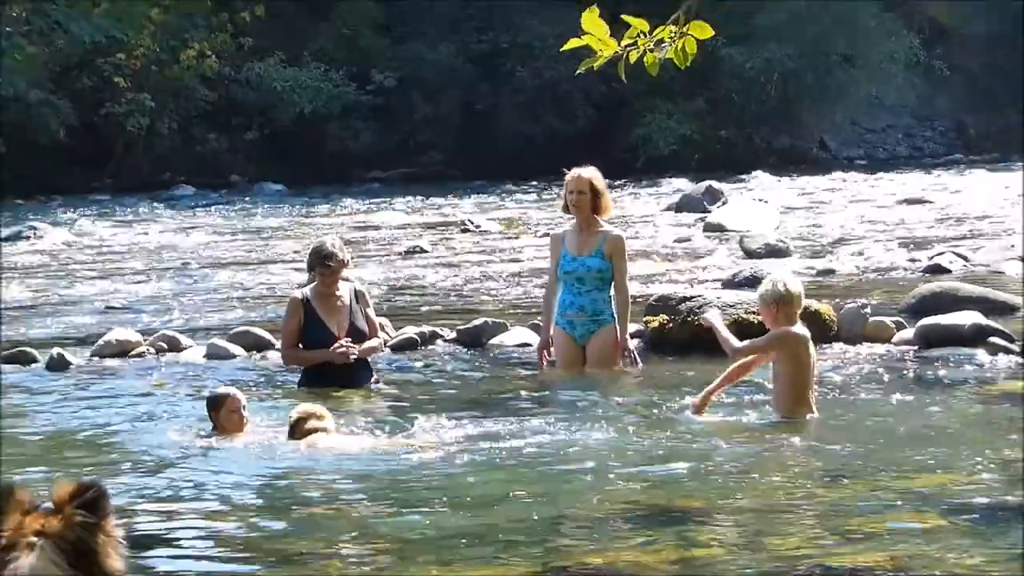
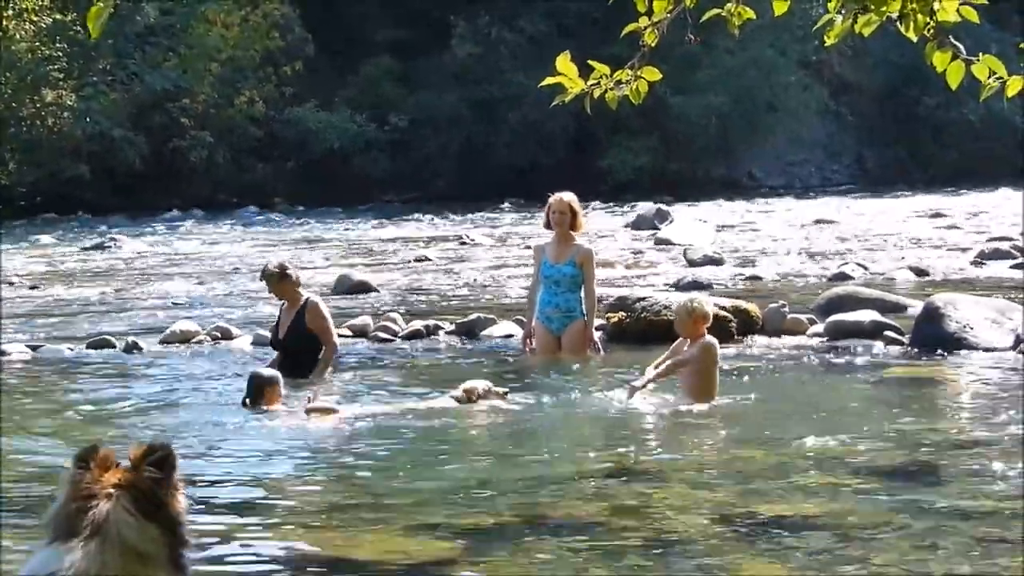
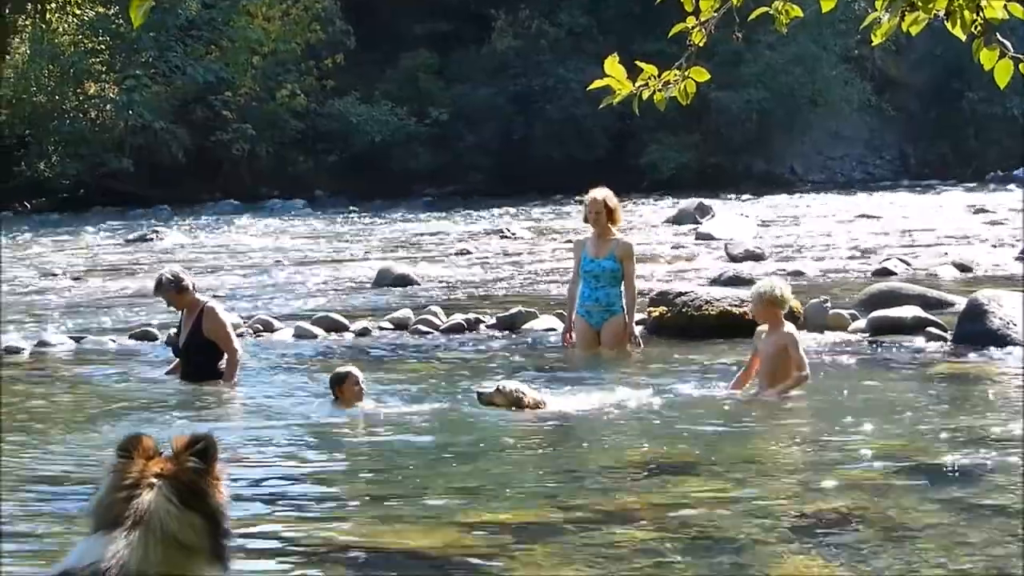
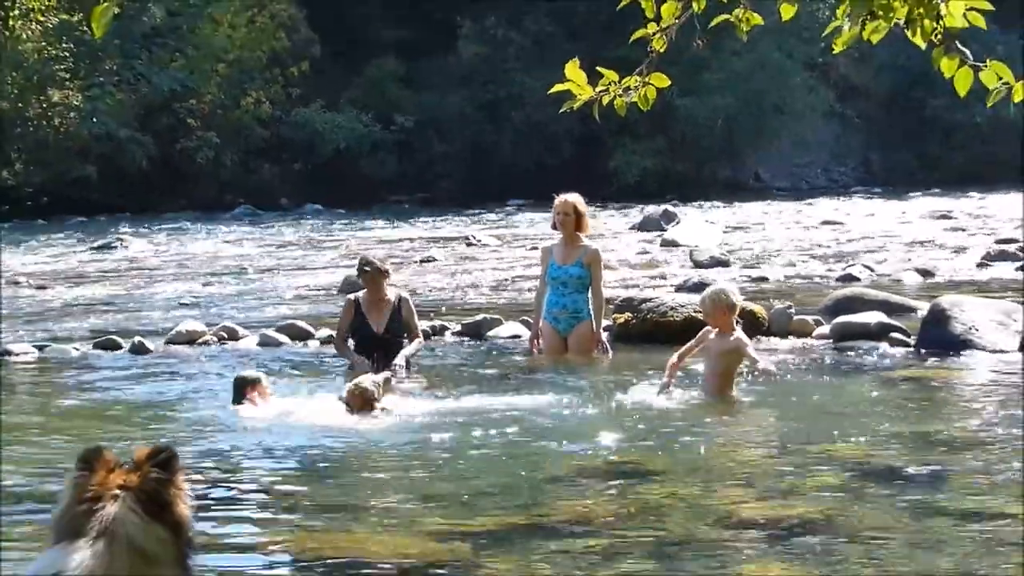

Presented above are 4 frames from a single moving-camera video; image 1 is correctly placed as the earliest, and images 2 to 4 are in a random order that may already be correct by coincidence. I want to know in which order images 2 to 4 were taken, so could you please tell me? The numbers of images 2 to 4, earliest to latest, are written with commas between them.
4, 2, 3
